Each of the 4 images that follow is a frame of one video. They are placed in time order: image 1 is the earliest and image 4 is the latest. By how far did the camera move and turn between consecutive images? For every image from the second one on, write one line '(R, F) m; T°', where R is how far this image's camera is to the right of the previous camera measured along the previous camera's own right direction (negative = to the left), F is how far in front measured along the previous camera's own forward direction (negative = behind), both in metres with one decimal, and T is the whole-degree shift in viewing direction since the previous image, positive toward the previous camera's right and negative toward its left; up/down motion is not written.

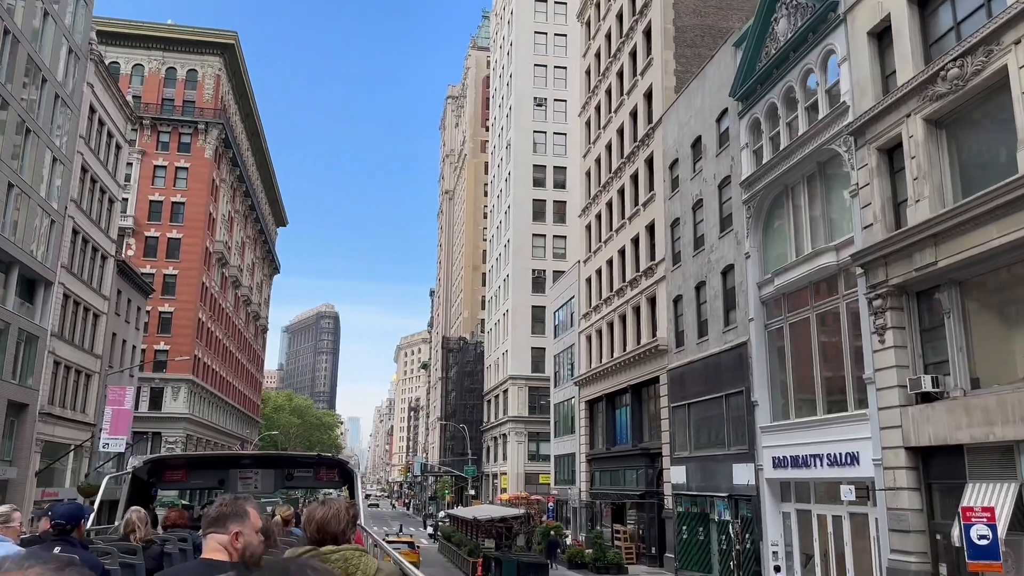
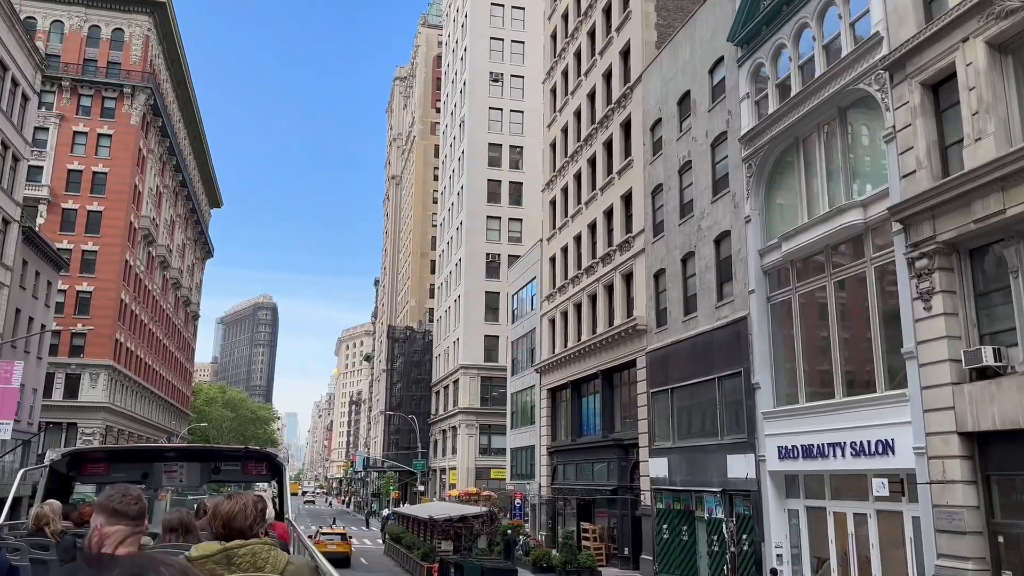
(-0.8, +3.8) m; +4°
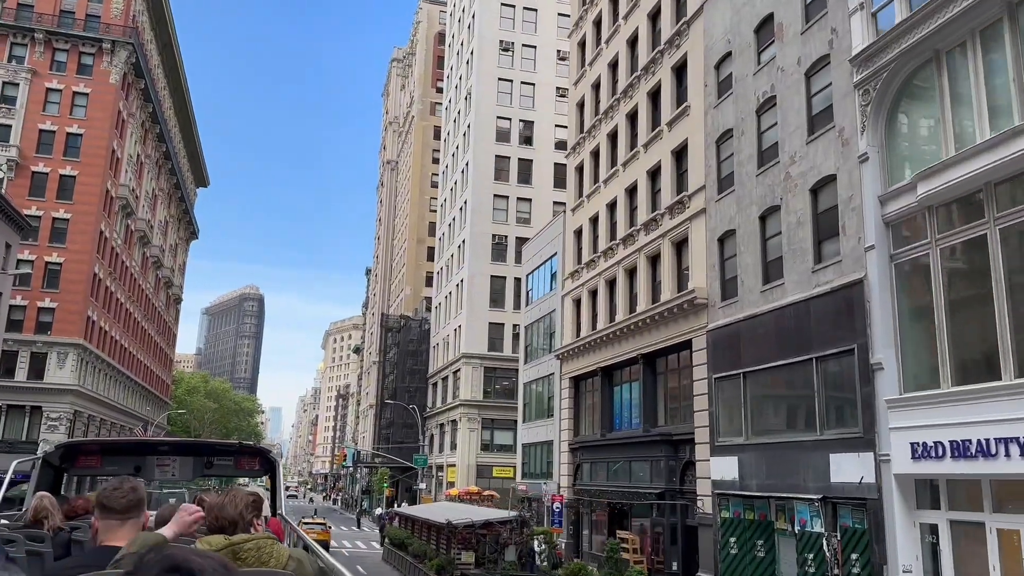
(-1.6, +5.2) m; +1°
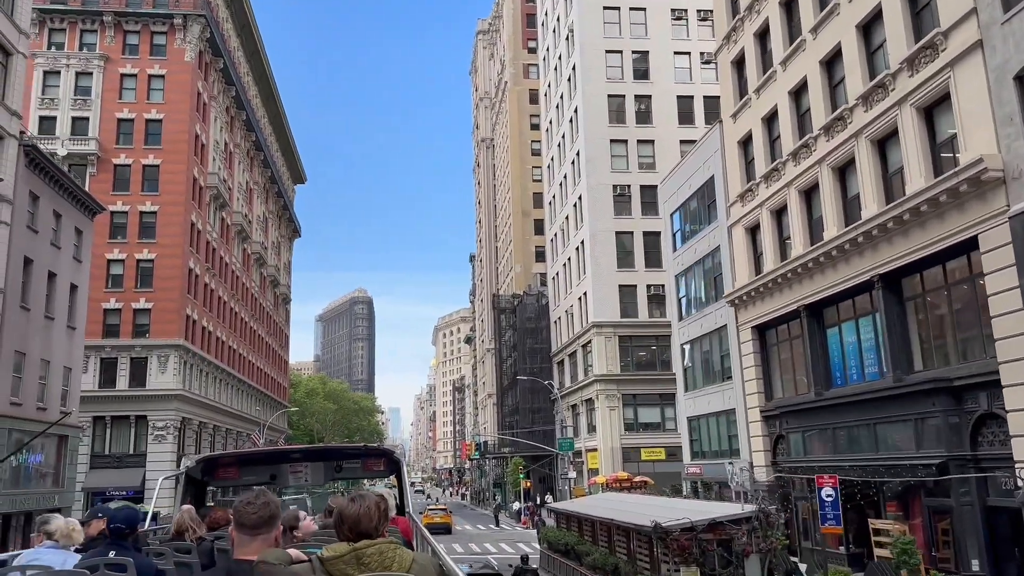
(-2.3, +7.6) m; -7°
